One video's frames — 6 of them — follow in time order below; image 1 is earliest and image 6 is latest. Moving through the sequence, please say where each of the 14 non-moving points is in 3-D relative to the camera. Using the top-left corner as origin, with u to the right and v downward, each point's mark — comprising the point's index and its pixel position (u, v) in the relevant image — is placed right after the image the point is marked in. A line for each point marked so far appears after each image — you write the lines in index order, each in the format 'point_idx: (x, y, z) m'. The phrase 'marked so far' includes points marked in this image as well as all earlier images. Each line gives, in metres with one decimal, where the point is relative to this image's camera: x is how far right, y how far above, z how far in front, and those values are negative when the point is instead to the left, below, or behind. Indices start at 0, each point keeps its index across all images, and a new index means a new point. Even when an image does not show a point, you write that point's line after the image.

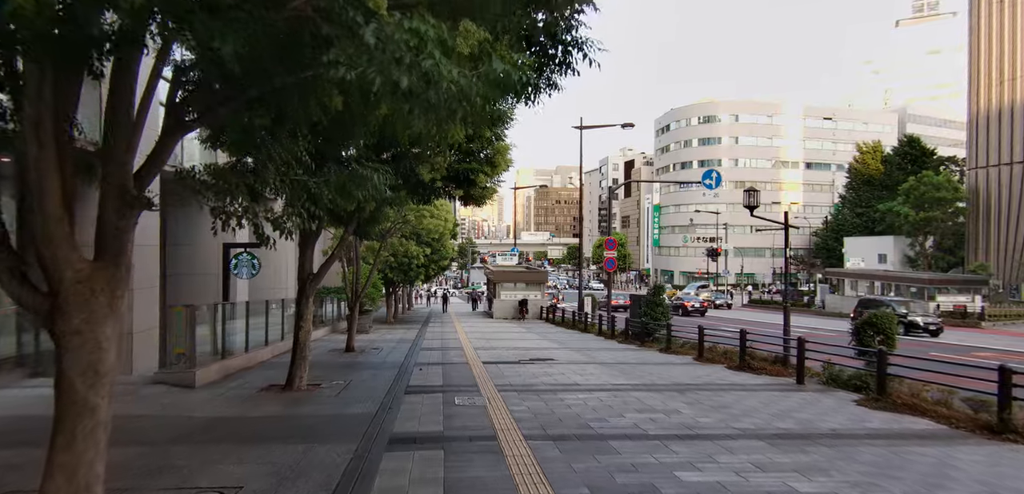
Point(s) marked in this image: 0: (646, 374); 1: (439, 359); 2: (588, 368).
0: (+3.0, -2.9, +12.5) m
1: (-2.0, -3.1, +15.4) m
2: (+1.8, -2.9, +13.3) m
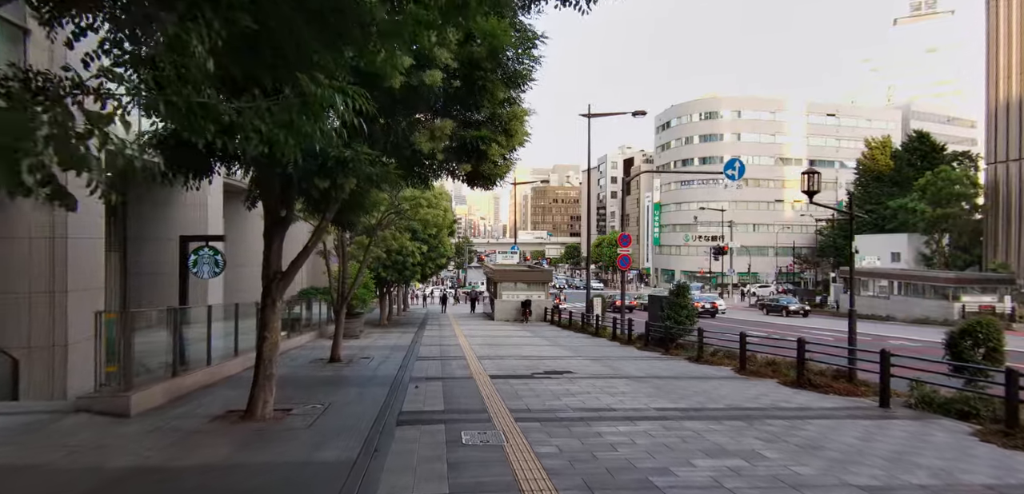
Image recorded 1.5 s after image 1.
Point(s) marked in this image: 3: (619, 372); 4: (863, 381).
0: (+3.3, -2.7, +10.3) m
1: (-1.7, -2.9, +13.2) m
2: (+2.1, -2.7, +11.2) m
3: (+2.5, -2.9, +12.9) m
4: (+6.9, -2.7, +11.1) m
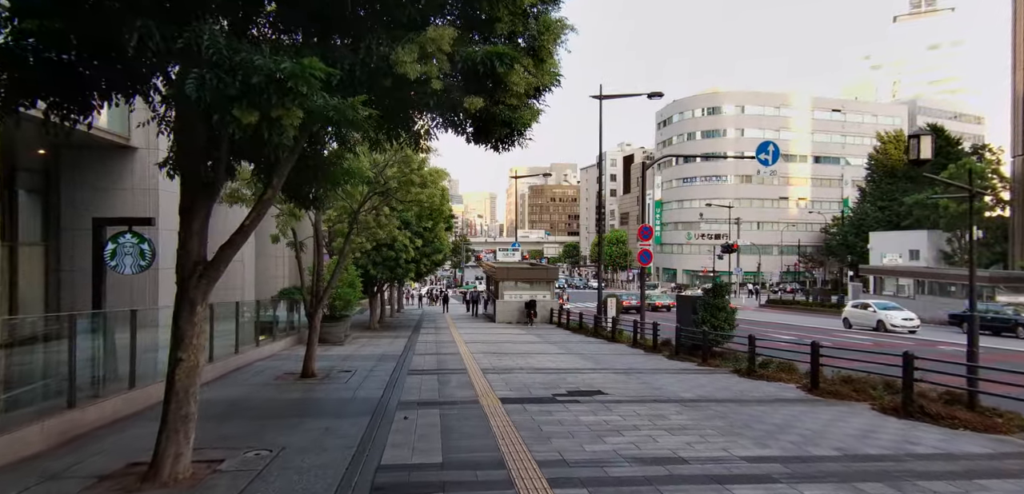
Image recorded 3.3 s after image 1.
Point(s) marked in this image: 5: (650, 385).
0: (+3.6, -2.5, +7.7) m
1: (-1.4, -2.7, +10.5) m
2: (+2.4, -2.5, +8.5) m
3: (+2.7, -2.7, +10.3) m
4: (+7.2, -2.4, +8.5) m
5: (+2.8, -2.8, +11.2) m
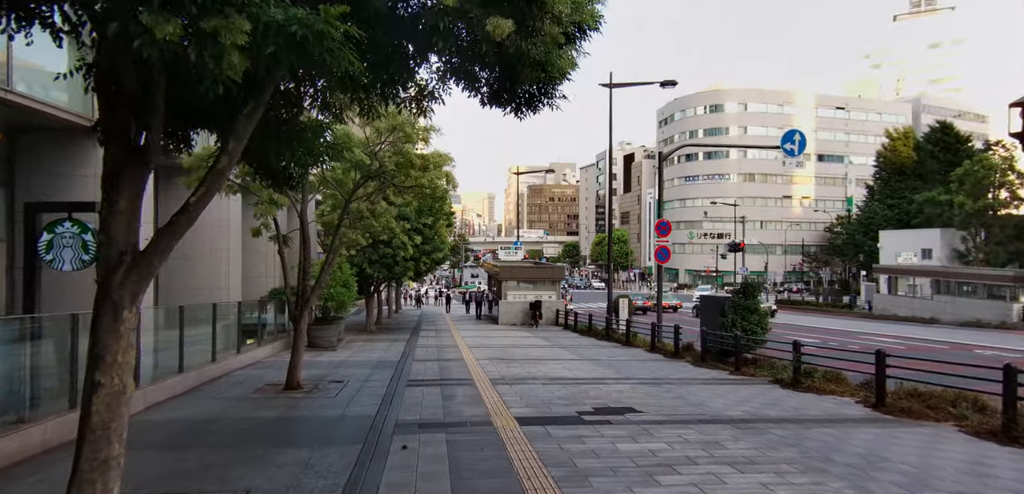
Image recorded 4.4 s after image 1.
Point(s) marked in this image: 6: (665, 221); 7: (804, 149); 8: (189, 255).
0: (+3.9, -2.4, +6.2) m
1: (-1.1, -2.6, +8.9) m
2: (+2.7, -2.4, +7.0) m
3: (+3.0, -2.6, +8.8) m
4: (+7.5, -2.3, +7.0) m
5: (+3.0, -2.6, +9.7) m
6: (+5.1, +0.9, +18.8) m
7: (+10.1, +3.4, +19.4) m
8: (-10.4, -0.3, +18.2) m
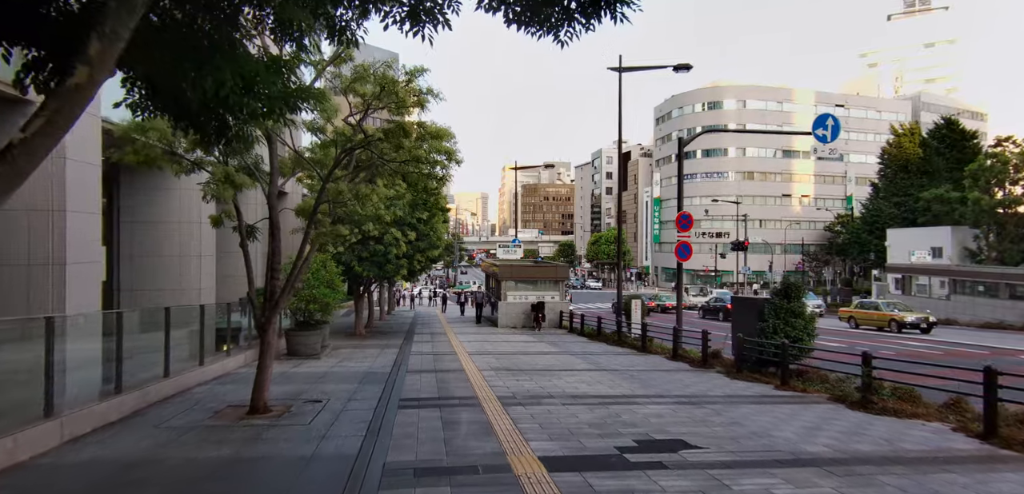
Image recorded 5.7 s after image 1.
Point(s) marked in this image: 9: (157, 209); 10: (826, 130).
0: (+4.1, -2.3, +4.3) m
1: (-0.9, -2.5, +7.0) m
2: (+2.9, -2.3, +5.1) m
3: (+3.3, -2.4, +6.9) m
4: (+7.8, -2.2, +5.2) m
5: (+3.3, -2.5, +7.8) m
6: (+5.3, +1.0, +17.0) m
7: (+10.2, +3.5, +17.6) m
8: (-10.2, -0.1, +16.1) m
9: (-10.2, +1.1, +16.1) m
10: (+9.8, +3.7, +17.5) m
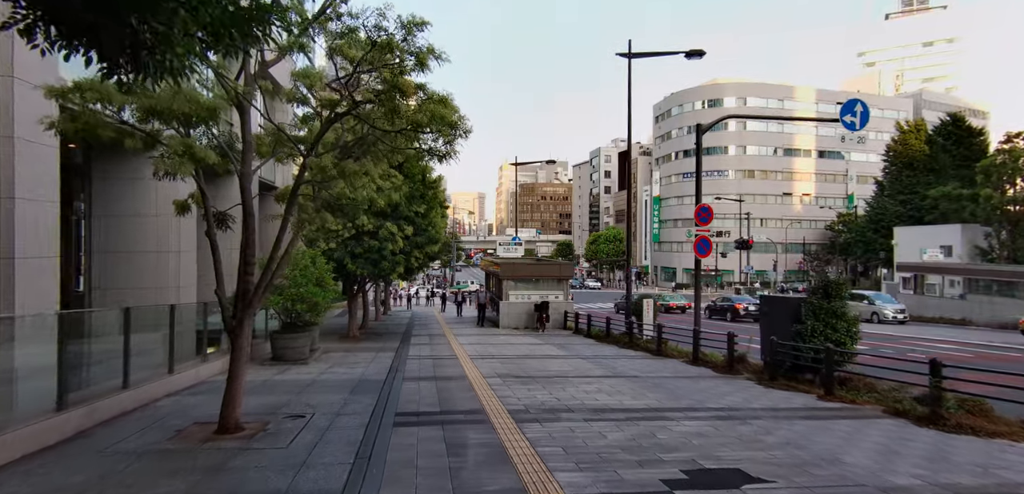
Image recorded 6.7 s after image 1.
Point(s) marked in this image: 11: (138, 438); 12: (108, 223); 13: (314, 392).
0: (+4.4, -2.1, +3.0) m
1: (-0.7, -2.3, +5.7) m
2: (+3.2, -2.2, +3.8) m
3: (+3.5, -2.3, +5.6) m
4: (+8.0, -2.1, +3.9) m
5: (+3.5, -2.4, +6.5) m
6: (+5.4, +1.1, +15.7) m
7: (+10.4, +3.7, +16.4) m
8: (-10.1, 0.0, +14.8) m
9: (-10.0, +1.2, +14.7) m
10: (+10.0, +3.8, +16.3) m
11: (-4.8, -2.4, +7.2) m
12: (-10.6, +0.6, +14.7) m
13: (-3.6, -2.6, +10.3) m
